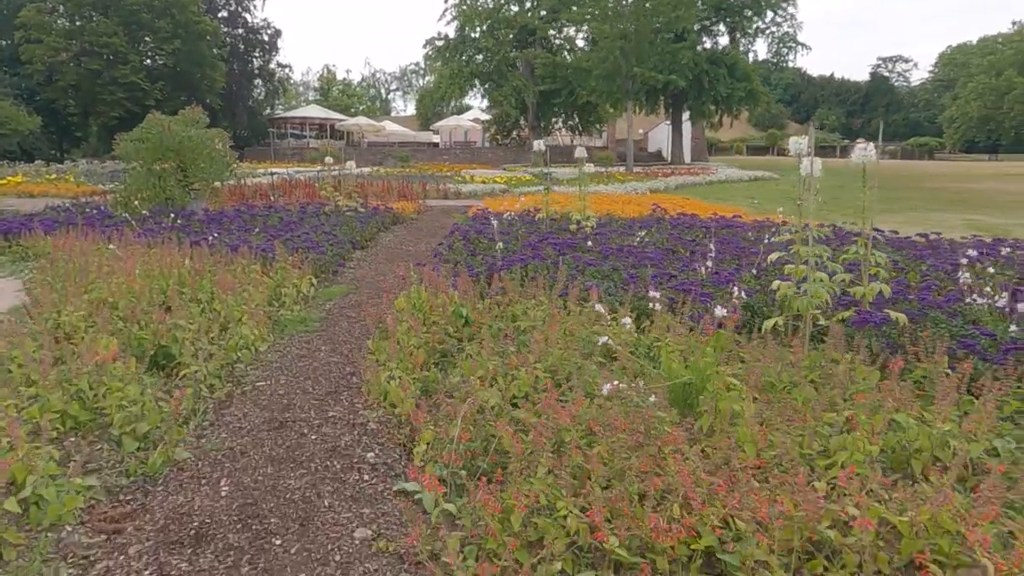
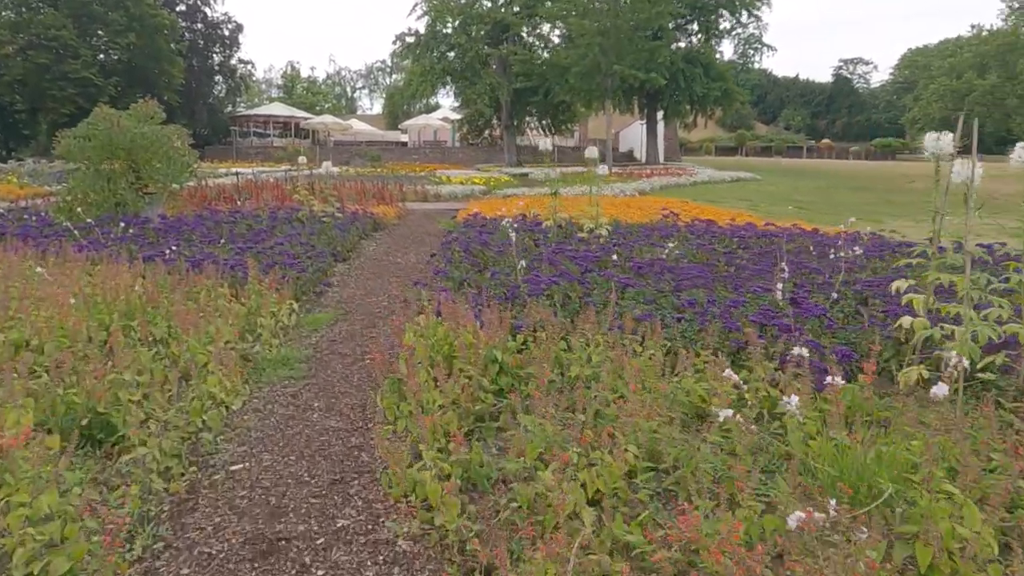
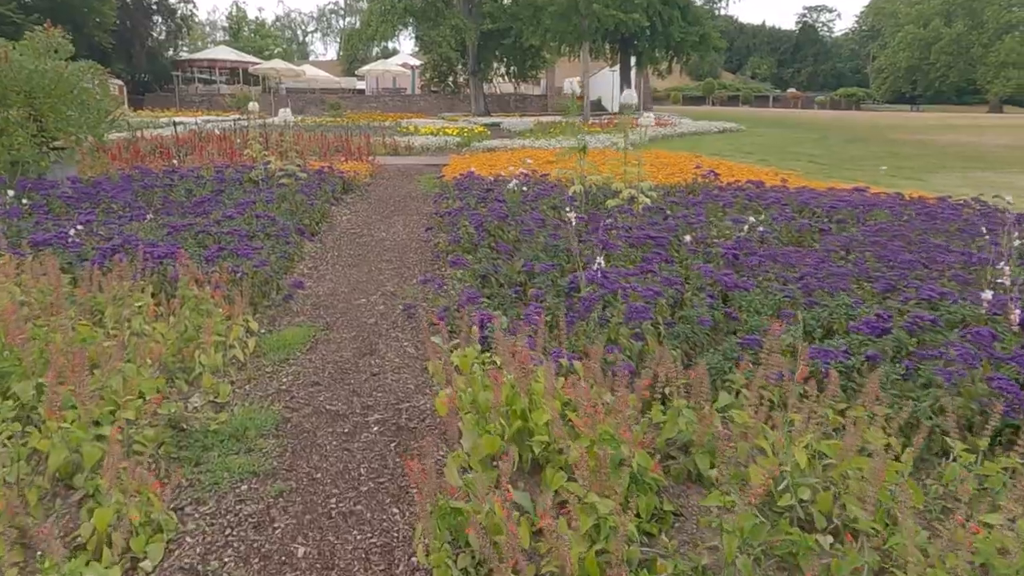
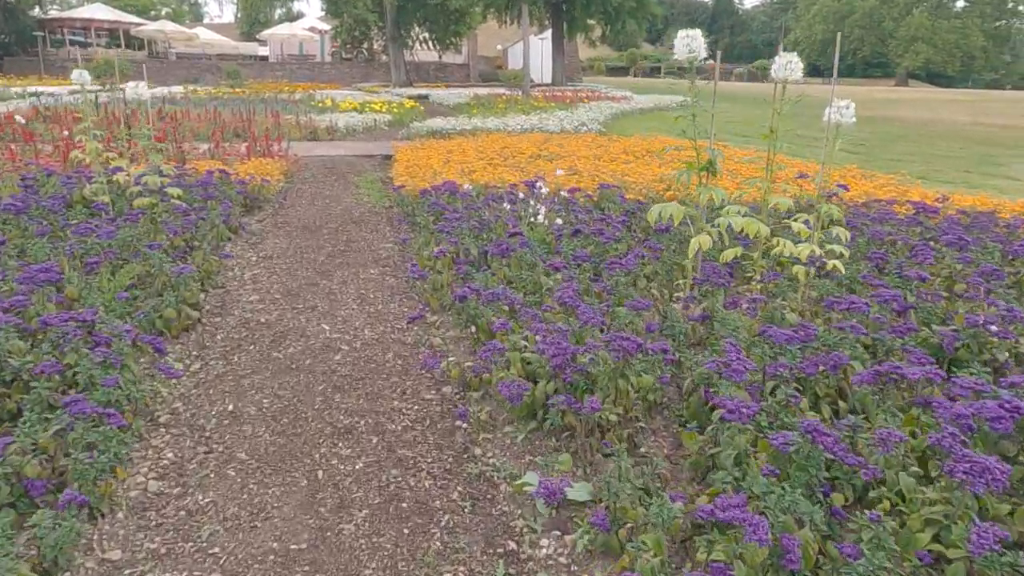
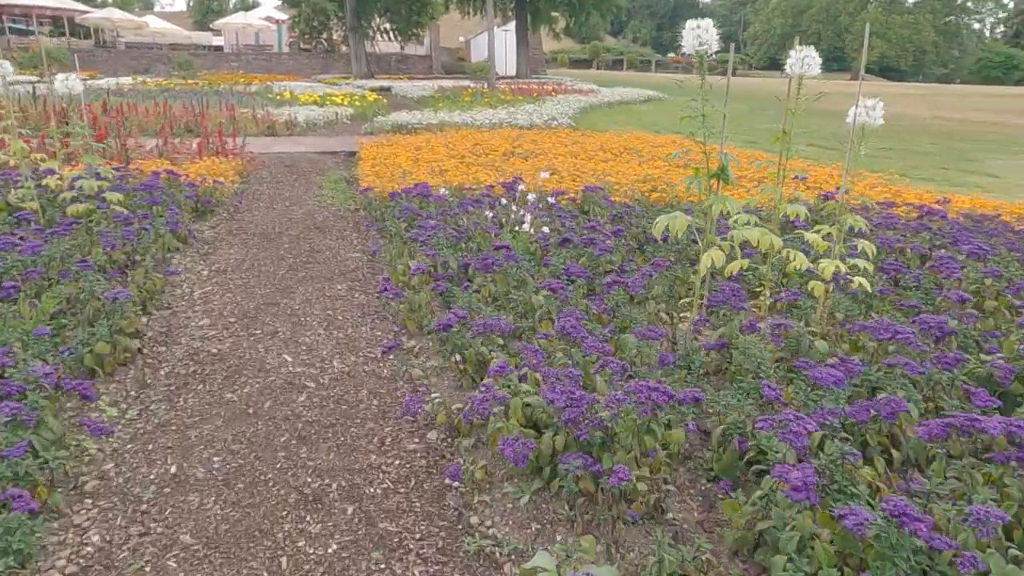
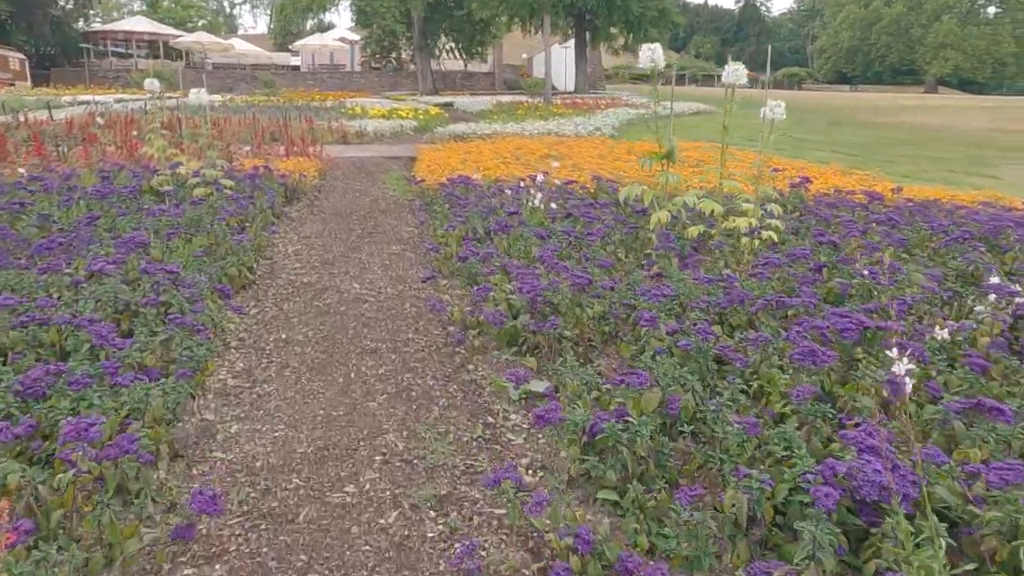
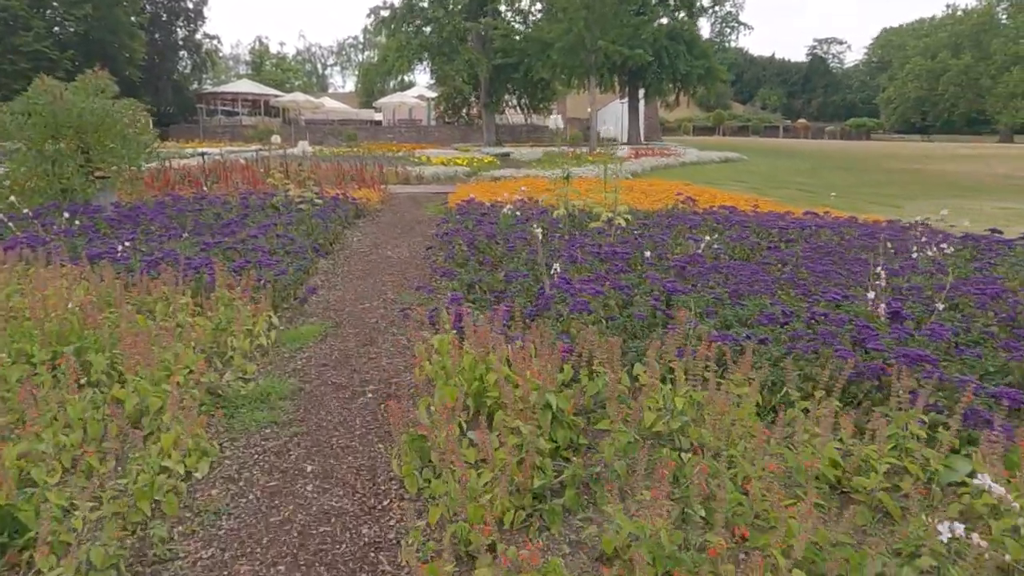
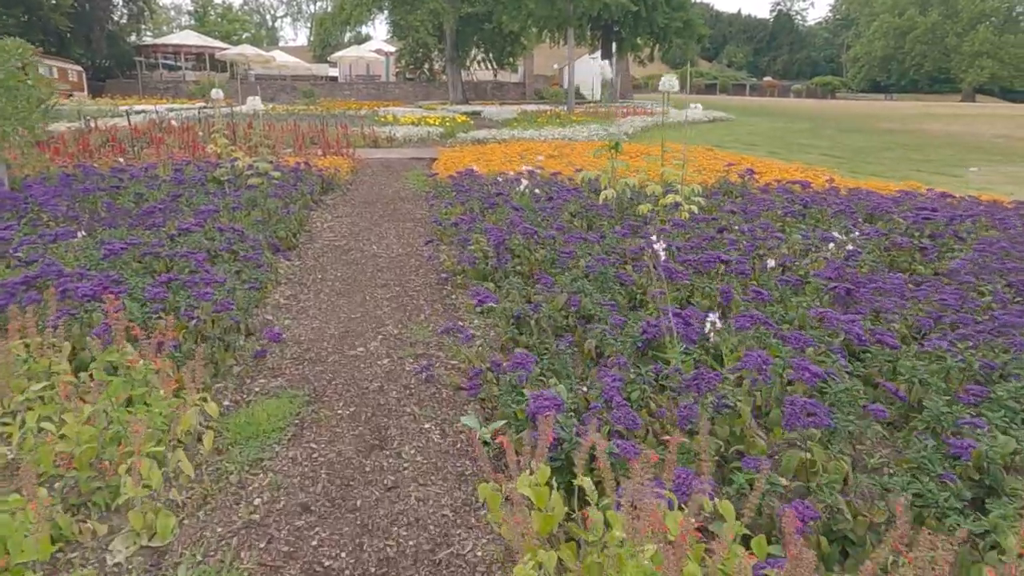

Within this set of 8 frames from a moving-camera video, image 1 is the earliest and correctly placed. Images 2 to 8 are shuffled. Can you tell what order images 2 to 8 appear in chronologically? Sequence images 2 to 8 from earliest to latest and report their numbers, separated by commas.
2, 7, 3, 8, 6, 4, 5
